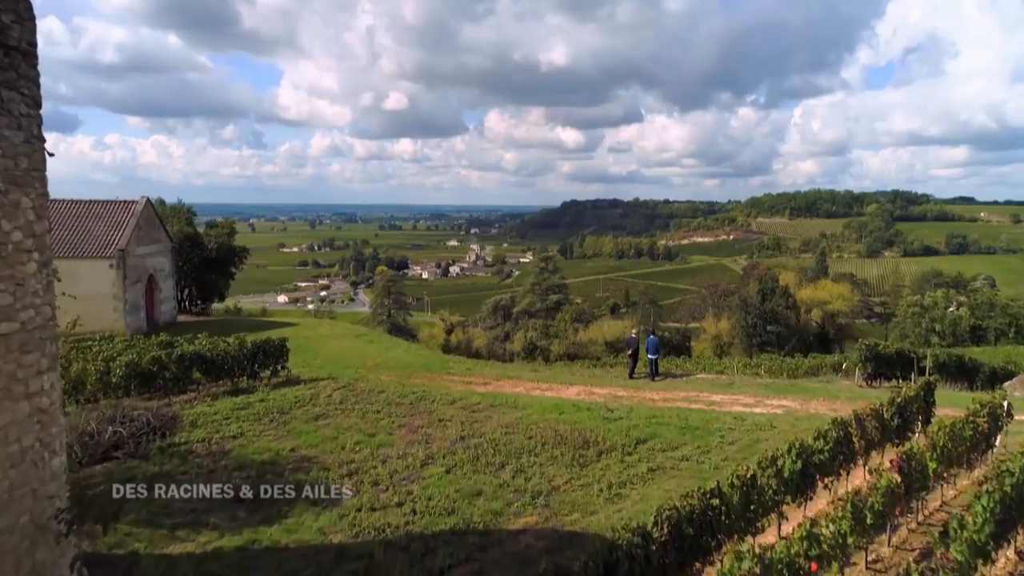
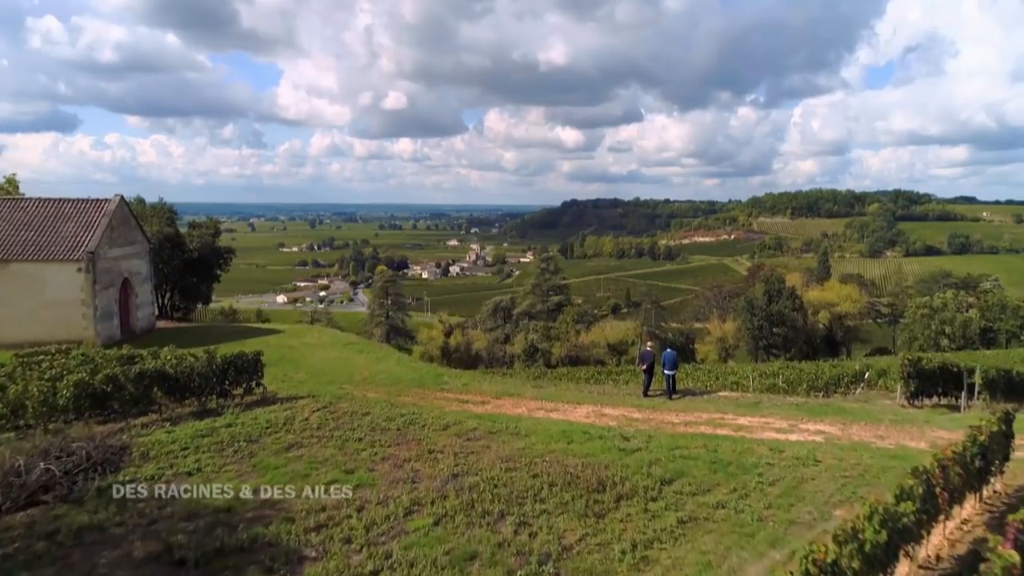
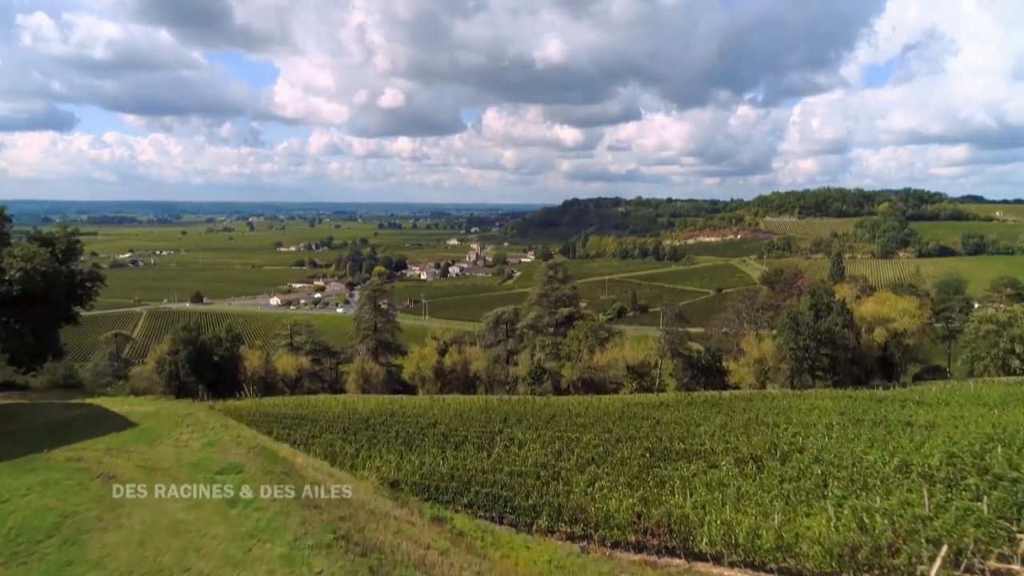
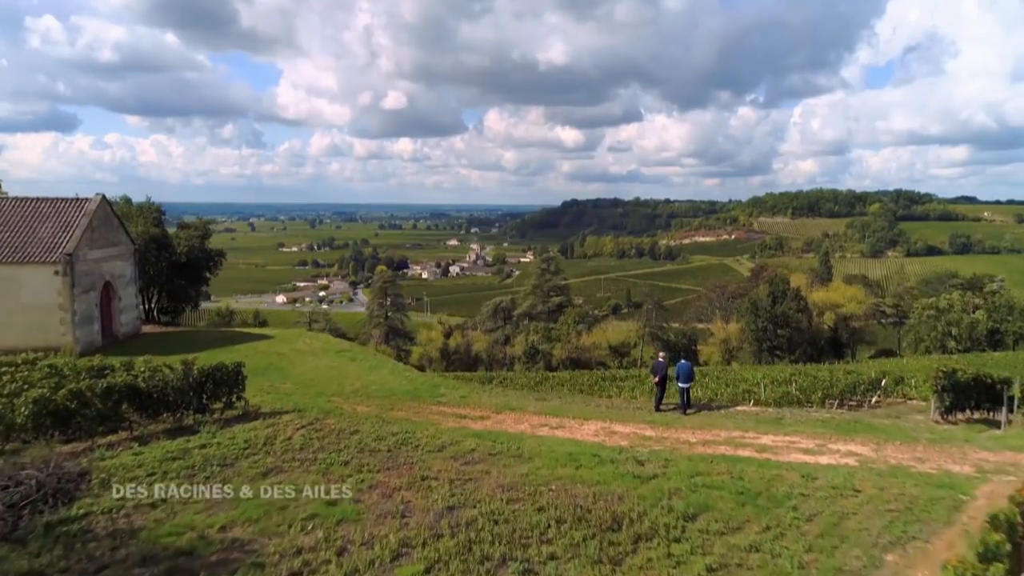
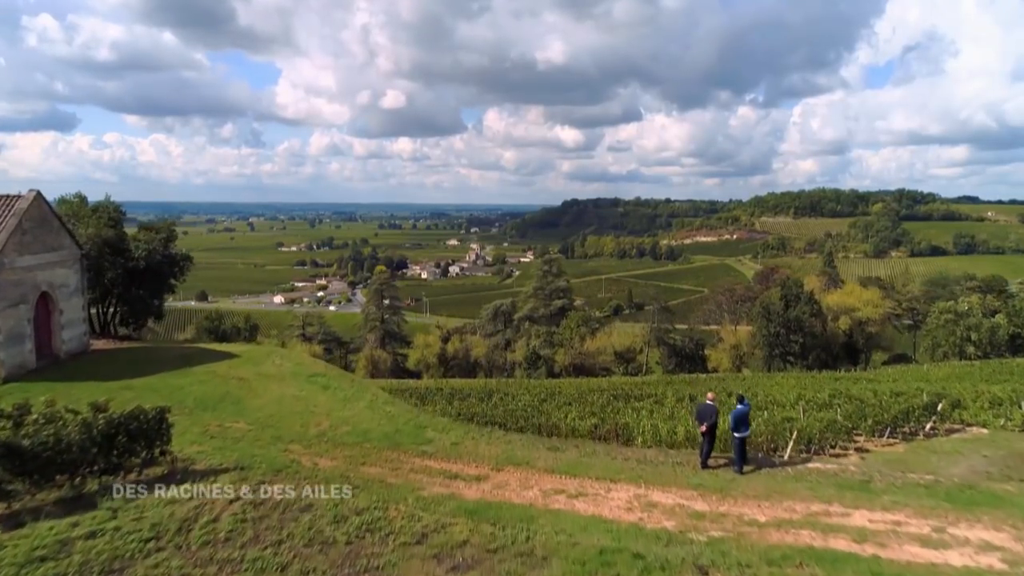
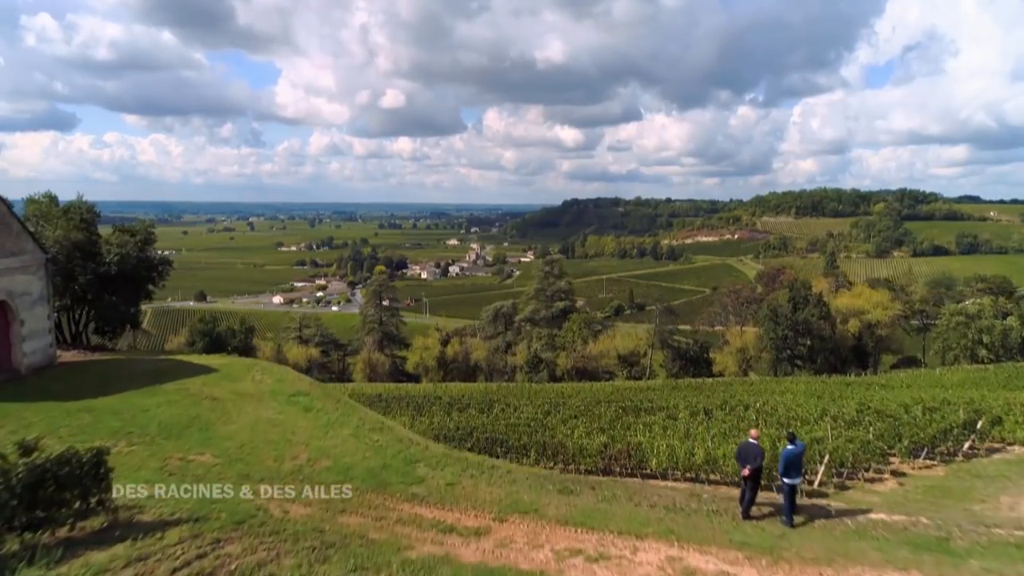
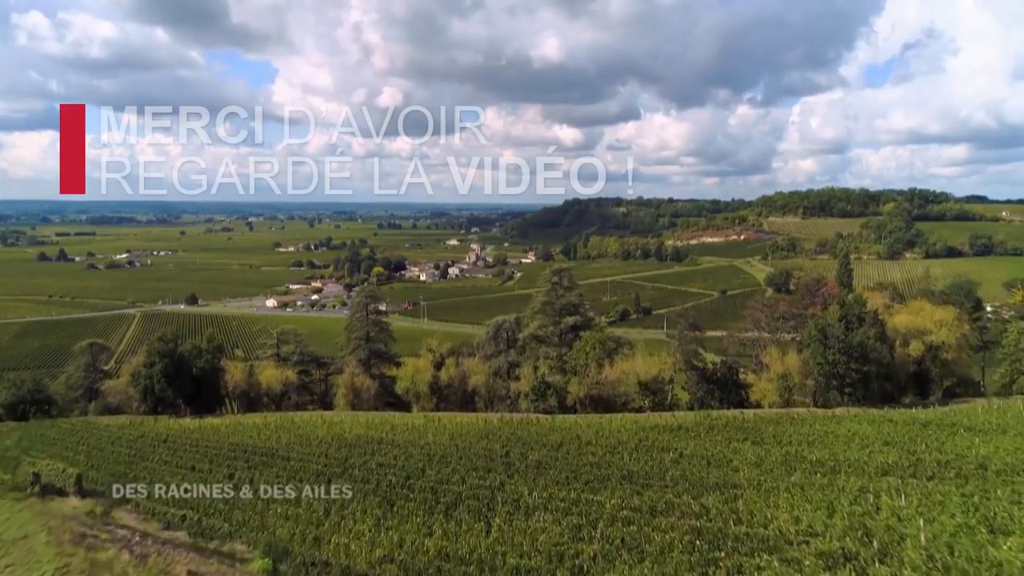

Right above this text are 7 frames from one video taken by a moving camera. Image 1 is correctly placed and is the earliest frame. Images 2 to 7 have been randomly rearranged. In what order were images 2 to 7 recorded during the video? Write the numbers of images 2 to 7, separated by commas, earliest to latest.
2, 4, 5, 6, 3, 7
